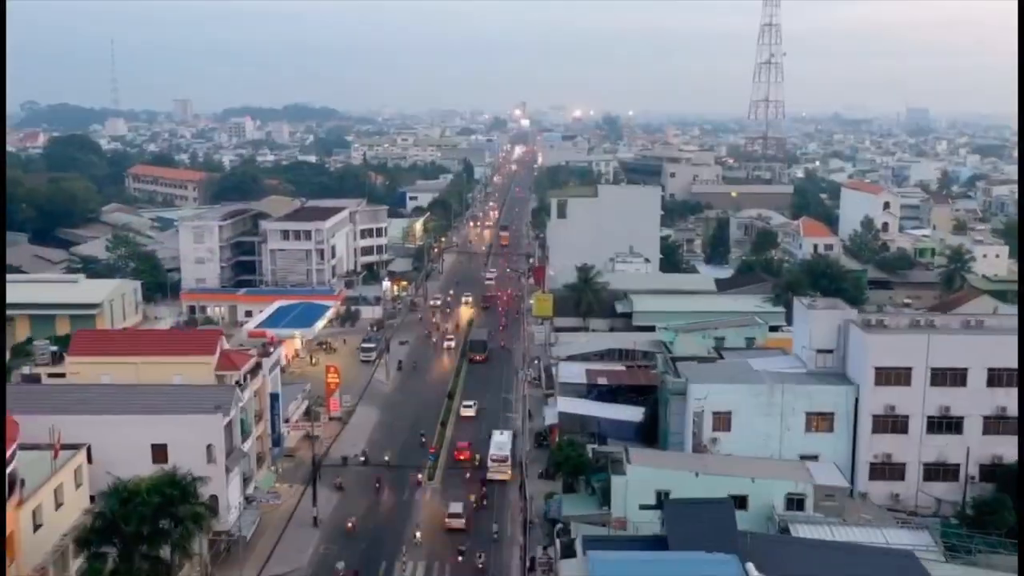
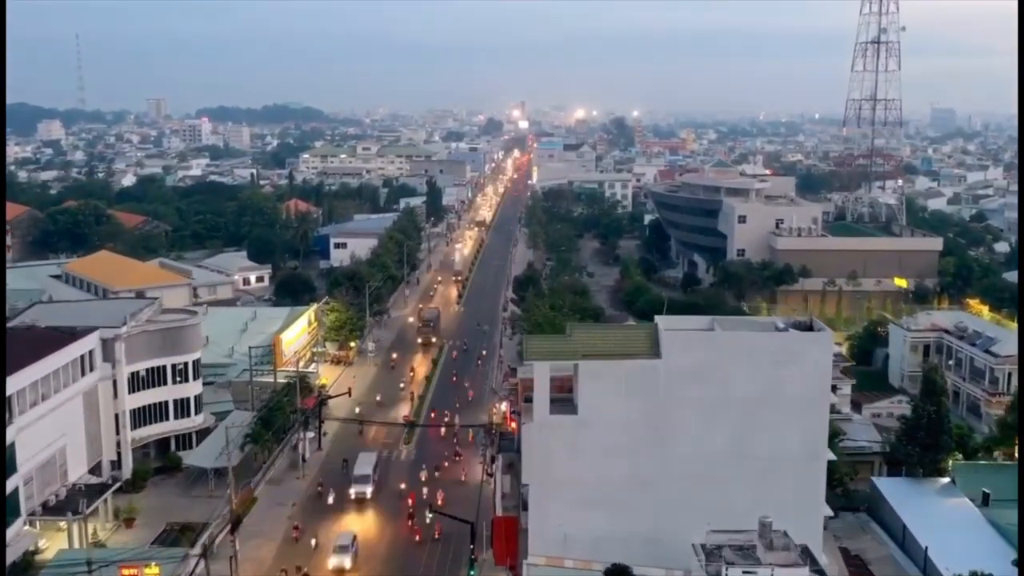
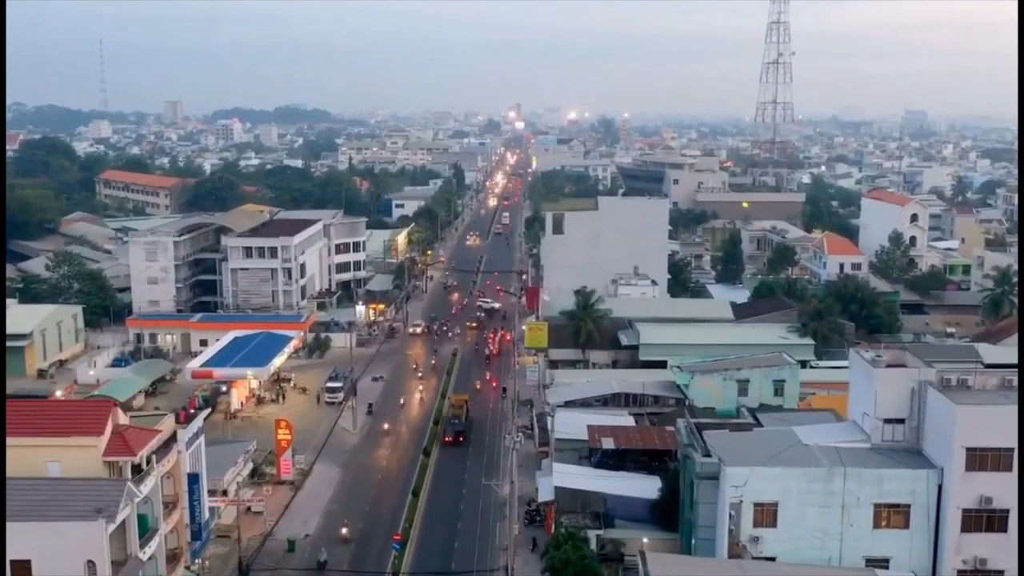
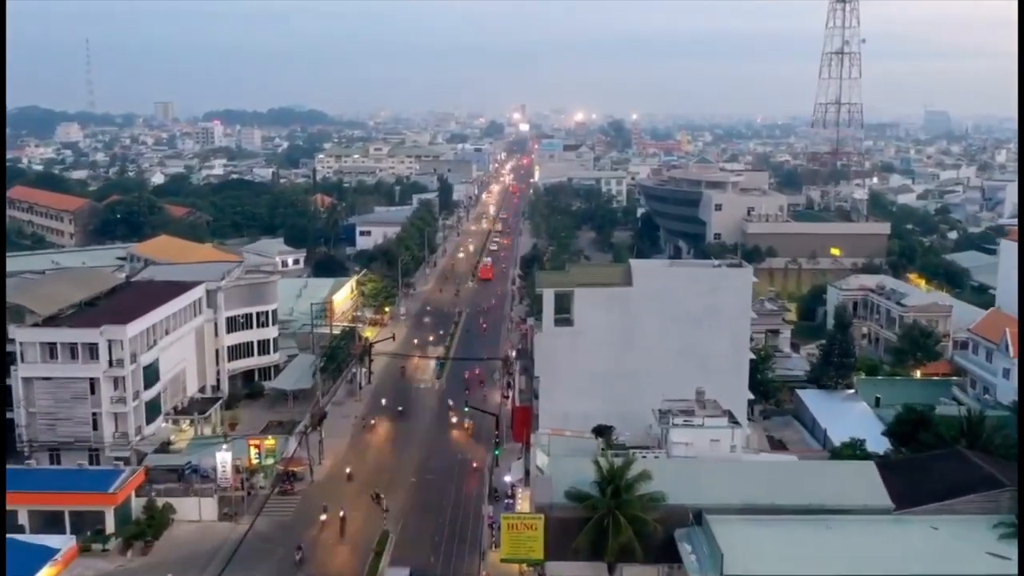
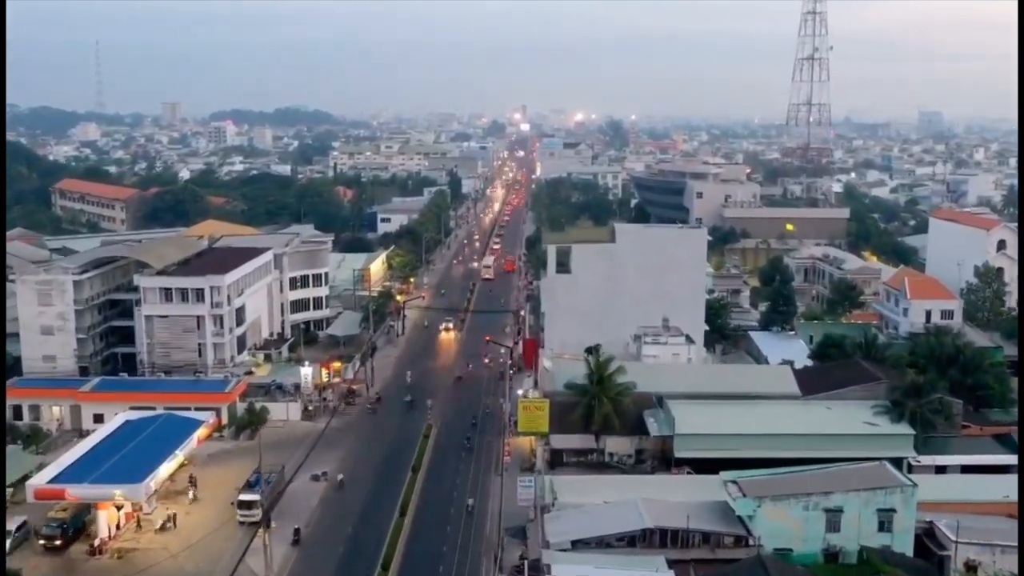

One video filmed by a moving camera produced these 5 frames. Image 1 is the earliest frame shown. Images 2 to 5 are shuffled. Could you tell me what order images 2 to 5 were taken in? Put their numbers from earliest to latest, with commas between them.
3, 5, 4, 2
